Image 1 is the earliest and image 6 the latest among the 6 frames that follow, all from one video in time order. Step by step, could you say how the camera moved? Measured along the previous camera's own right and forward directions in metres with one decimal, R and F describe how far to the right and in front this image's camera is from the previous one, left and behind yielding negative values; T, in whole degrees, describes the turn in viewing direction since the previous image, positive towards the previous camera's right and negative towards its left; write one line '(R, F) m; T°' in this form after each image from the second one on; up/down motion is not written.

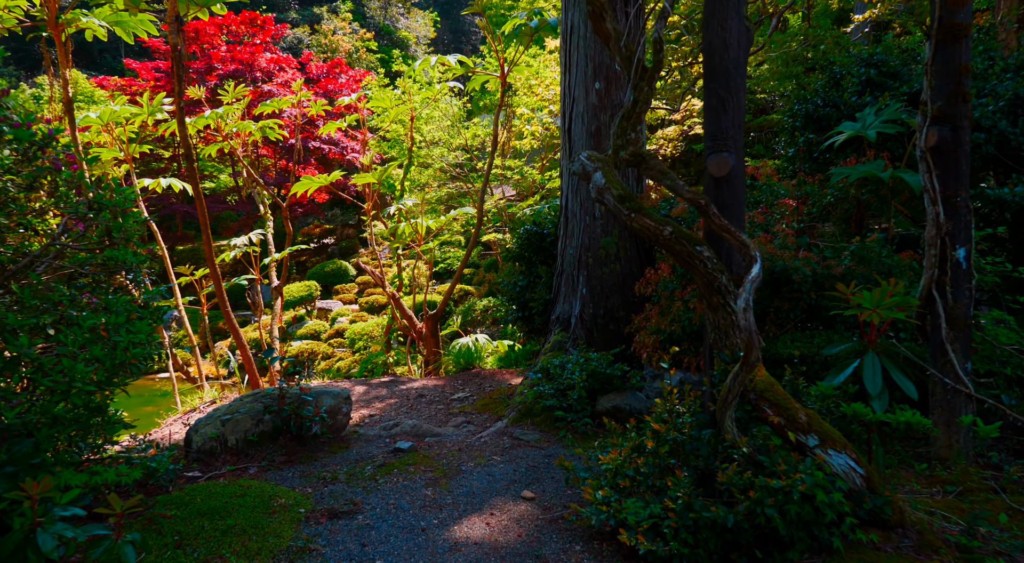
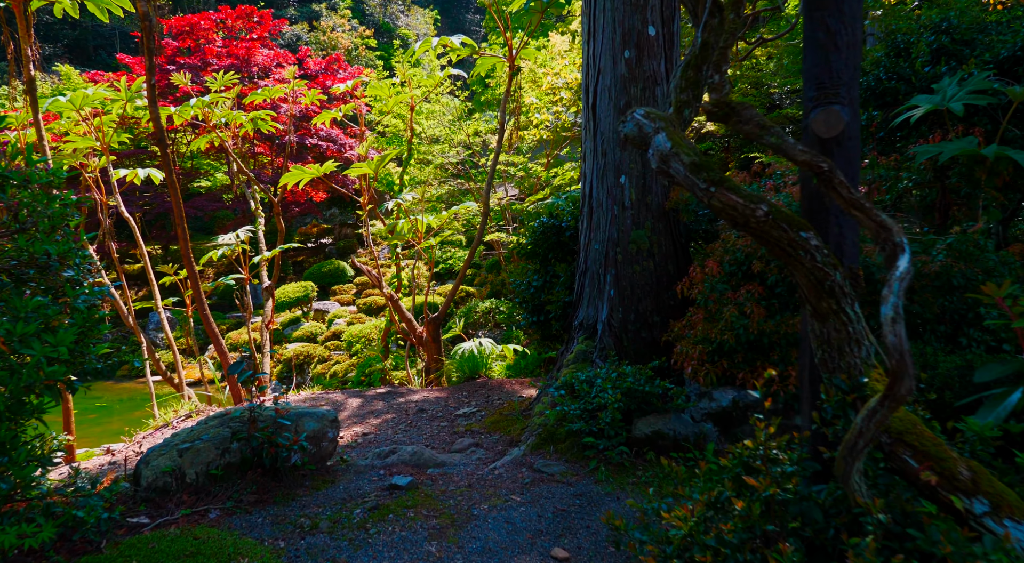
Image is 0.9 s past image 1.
(-0.1, +0.7) m; 0°
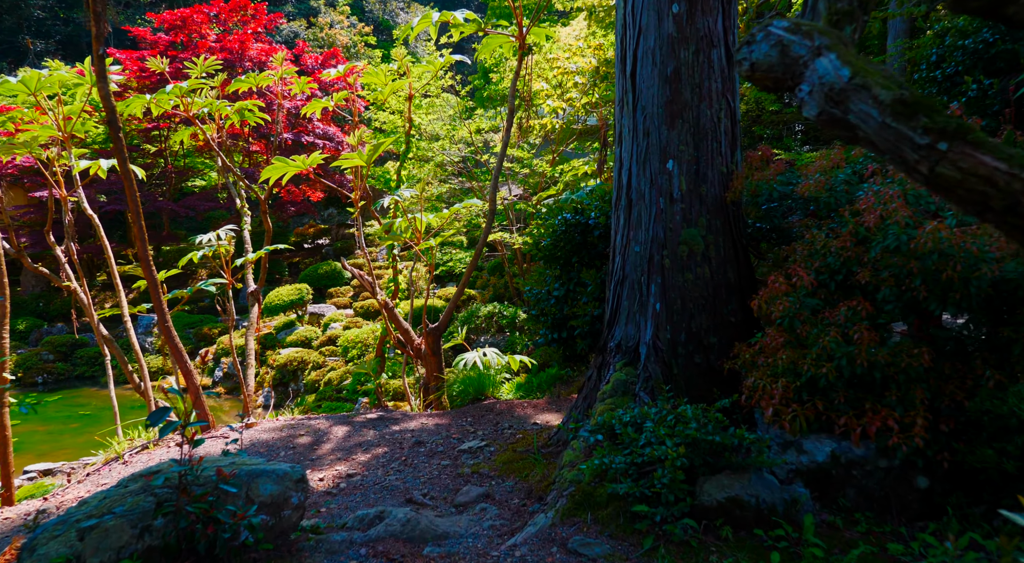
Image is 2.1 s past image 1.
(-0.1, +0.9) m; 0°
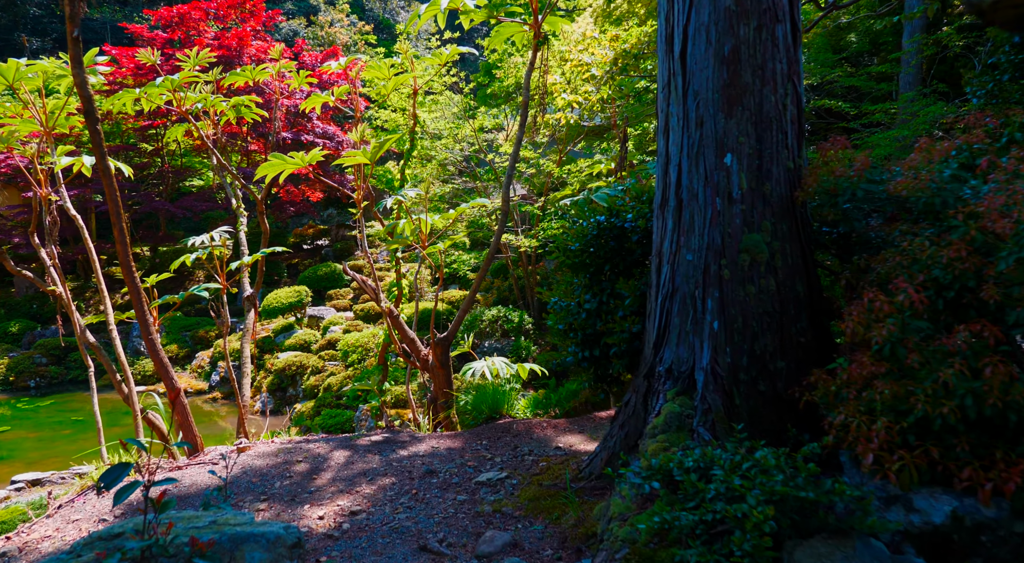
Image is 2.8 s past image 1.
(-0.1, +0.5) m; 0°
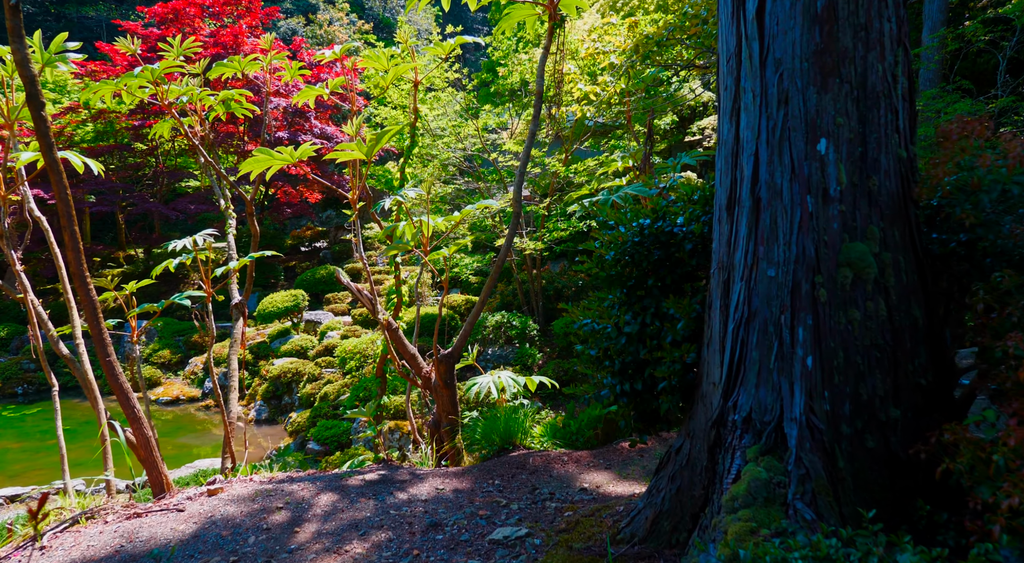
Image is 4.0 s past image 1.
(-0.1, +0.7) m; 0°
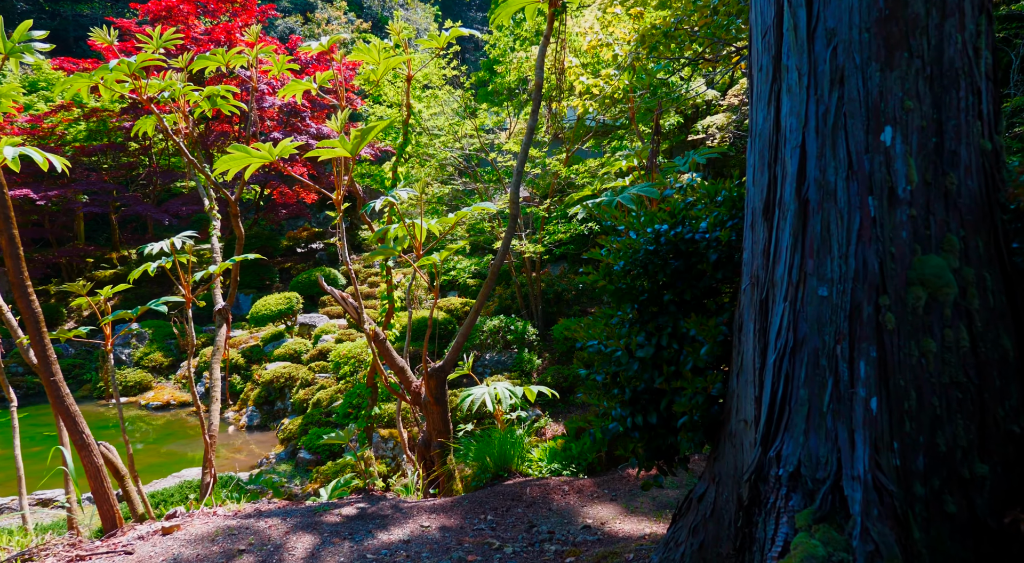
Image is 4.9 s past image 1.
(0.0, +0.5) m; 0°
